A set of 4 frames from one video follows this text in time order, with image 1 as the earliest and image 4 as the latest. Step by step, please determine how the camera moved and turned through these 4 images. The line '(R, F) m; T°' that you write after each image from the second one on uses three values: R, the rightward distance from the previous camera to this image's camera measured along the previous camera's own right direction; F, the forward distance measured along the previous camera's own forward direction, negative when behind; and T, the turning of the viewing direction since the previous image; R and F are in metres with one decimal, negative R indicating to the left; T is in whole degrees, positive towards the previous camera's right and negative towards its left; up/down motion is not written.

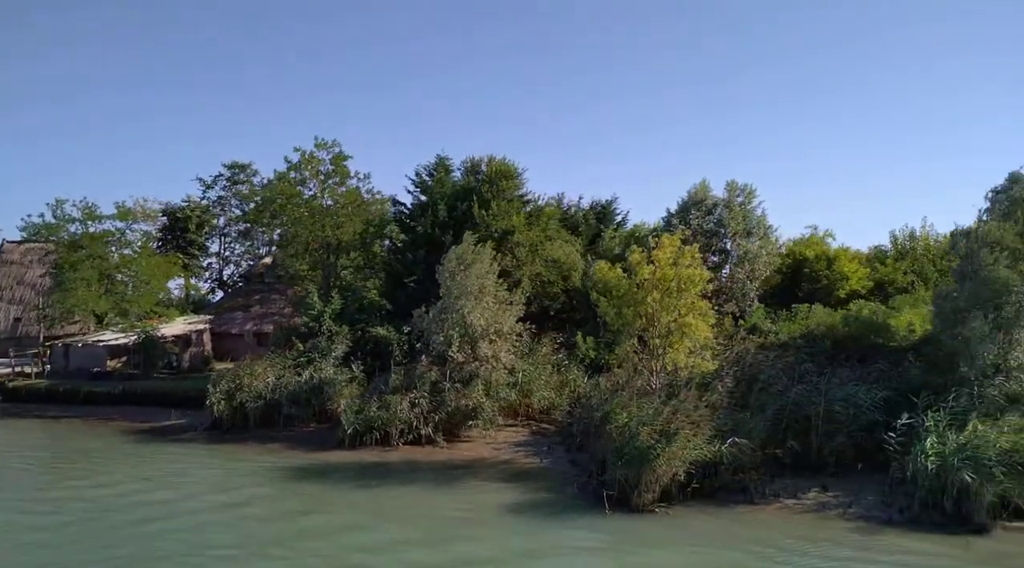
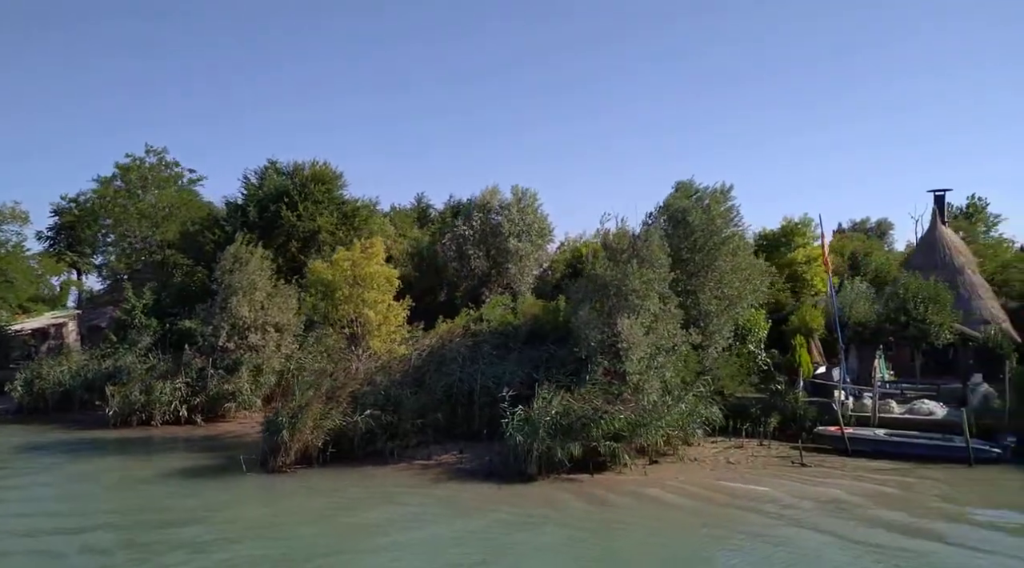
(+7.3, -3.2) m; +1°
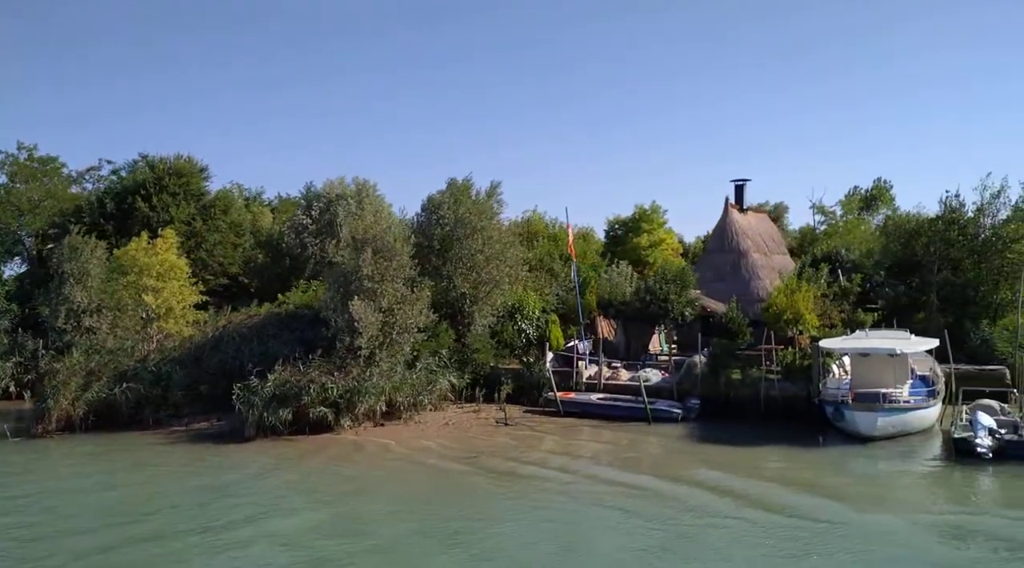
(+6.5, -2.9) m; +1°
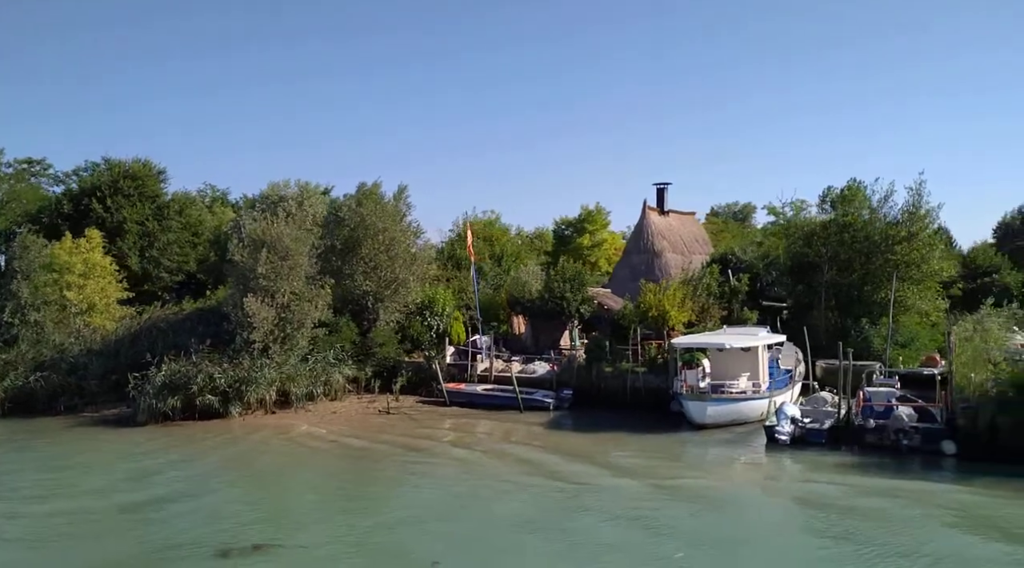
(+3.9, -1.8) m; -1°
